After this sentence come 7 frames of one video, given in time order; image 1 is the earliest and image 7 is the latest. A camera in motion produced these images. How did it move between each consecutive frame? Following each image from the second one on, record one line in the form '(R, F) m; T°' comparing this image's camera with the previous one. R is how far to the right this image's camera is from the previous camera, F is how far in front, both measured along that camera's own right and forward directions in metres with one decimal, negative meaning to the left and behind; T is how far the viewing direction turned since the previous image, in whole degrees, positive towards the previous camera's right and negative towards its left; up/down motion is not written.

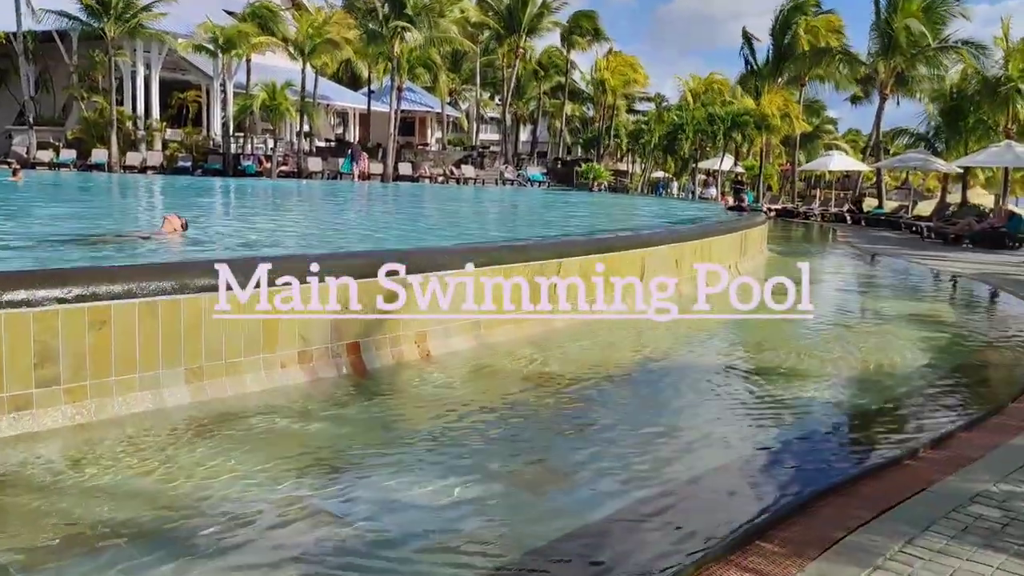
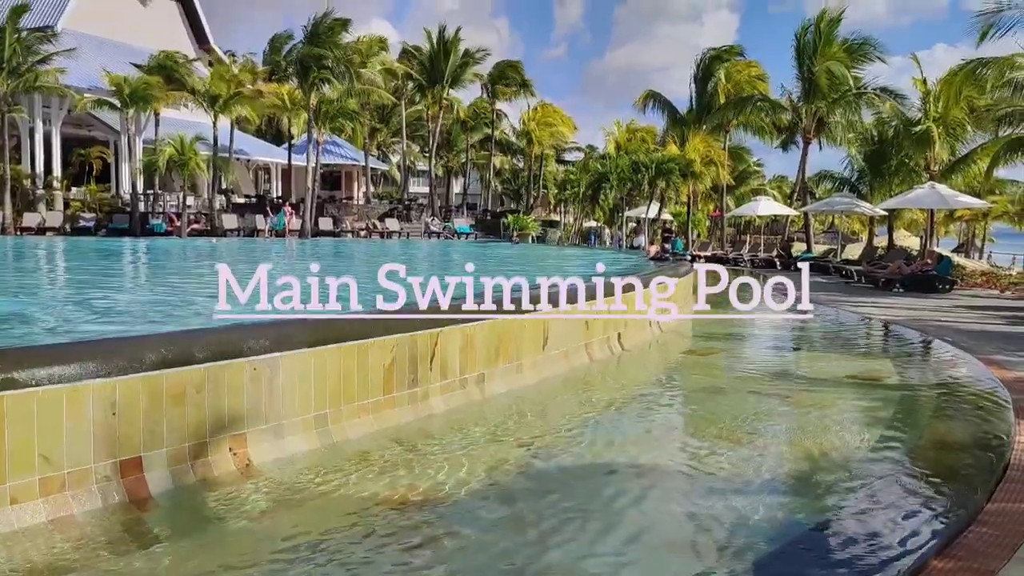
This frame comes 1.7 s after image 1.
(+0.4, +1.0) m; +4°
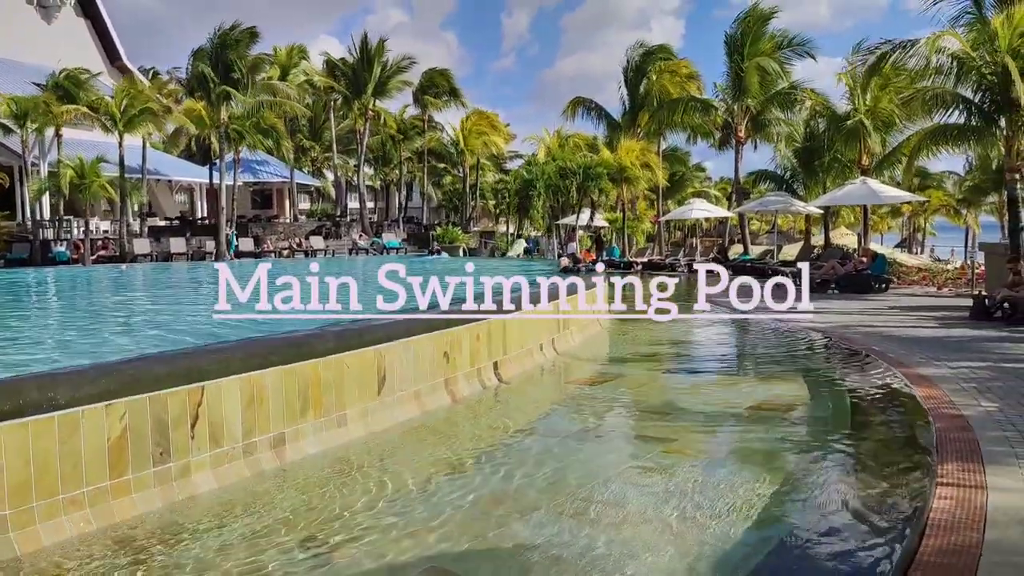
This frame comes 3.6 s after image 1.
(+0.8, +1.1) m; +3°
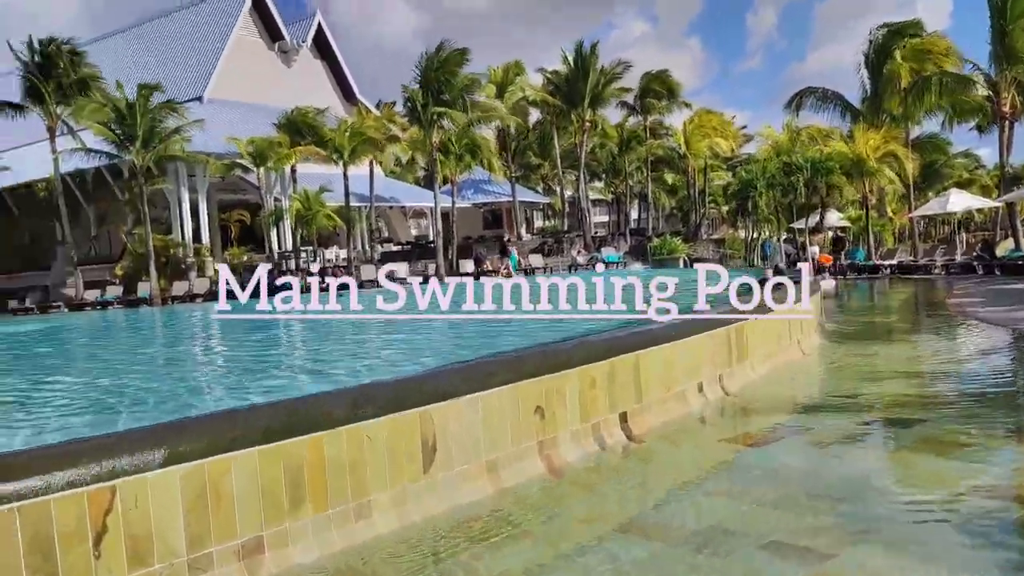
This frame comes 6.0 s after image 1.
(+0.7, +1.5) m; -16°
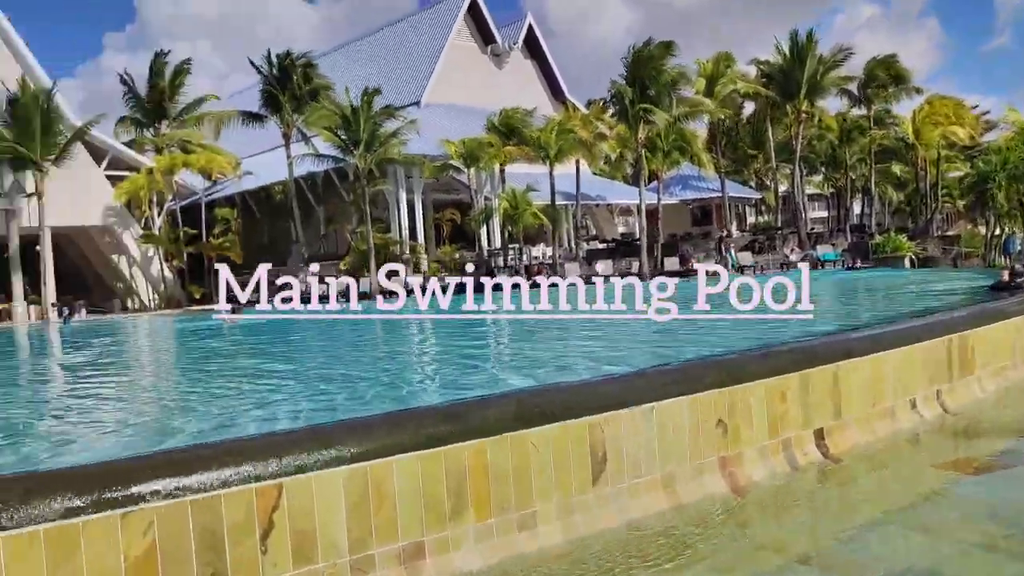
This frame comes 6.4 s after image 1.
(+0.1, +0.2) m; -13°
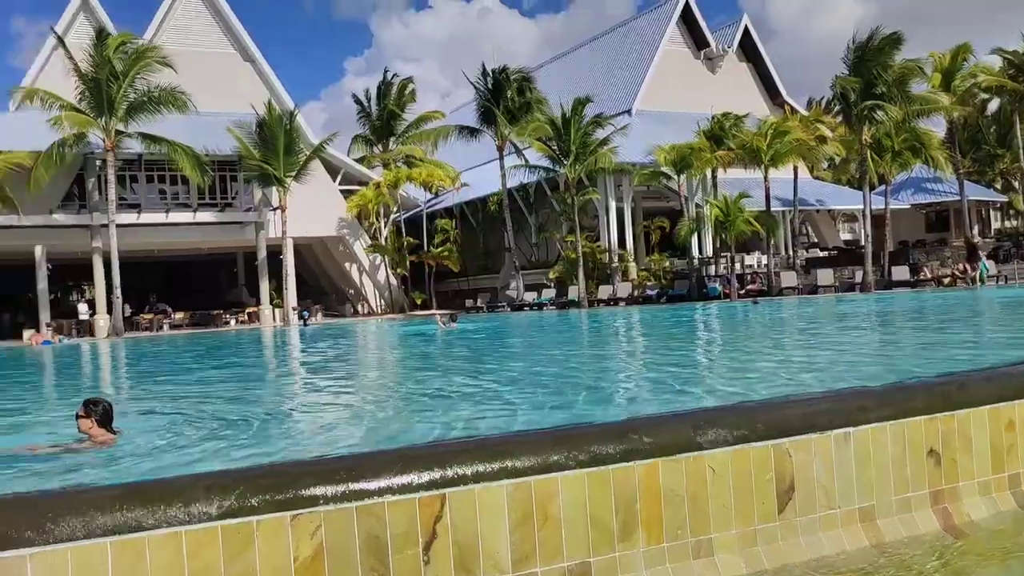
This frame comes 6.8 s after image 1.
(+0.2, +0.1) m; -14°
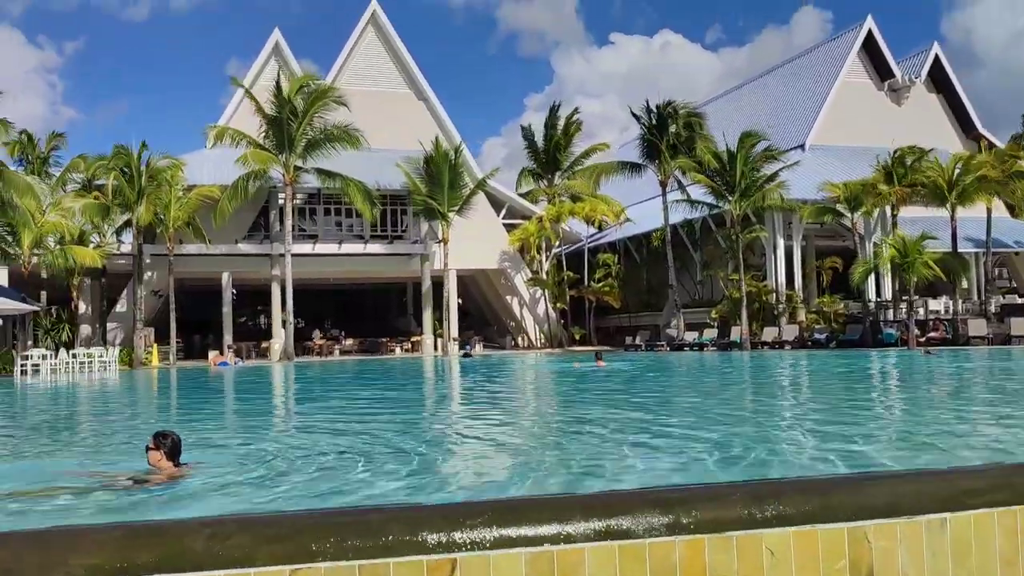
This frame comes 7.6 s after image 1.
(+0.5, +0.2) m; -11°
